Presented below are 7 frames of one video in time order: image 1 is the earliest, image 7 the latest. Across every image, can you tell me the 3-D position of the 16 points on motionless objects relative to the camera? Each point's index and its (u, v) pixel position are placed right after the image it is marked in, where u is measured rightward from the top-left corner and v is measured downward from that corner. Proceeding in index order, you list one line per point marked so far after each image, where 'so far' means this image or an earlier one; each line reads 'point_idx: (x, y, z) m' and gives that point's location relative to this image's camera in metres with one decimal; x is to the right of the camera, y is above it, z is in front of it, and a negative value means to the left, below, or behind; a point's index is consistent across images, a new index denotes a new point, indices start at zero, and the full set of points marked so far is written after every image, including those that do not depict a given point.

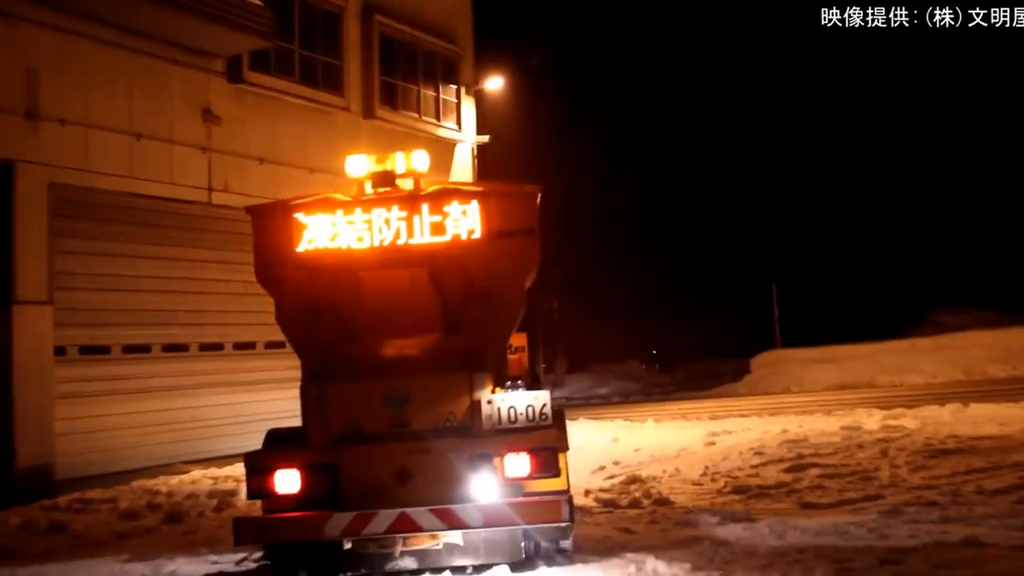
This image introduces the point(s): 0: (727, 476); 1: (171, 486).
0: (+1.8, -1.7, +13.2) m
1: (-2.9, -1.6, +12.7) m
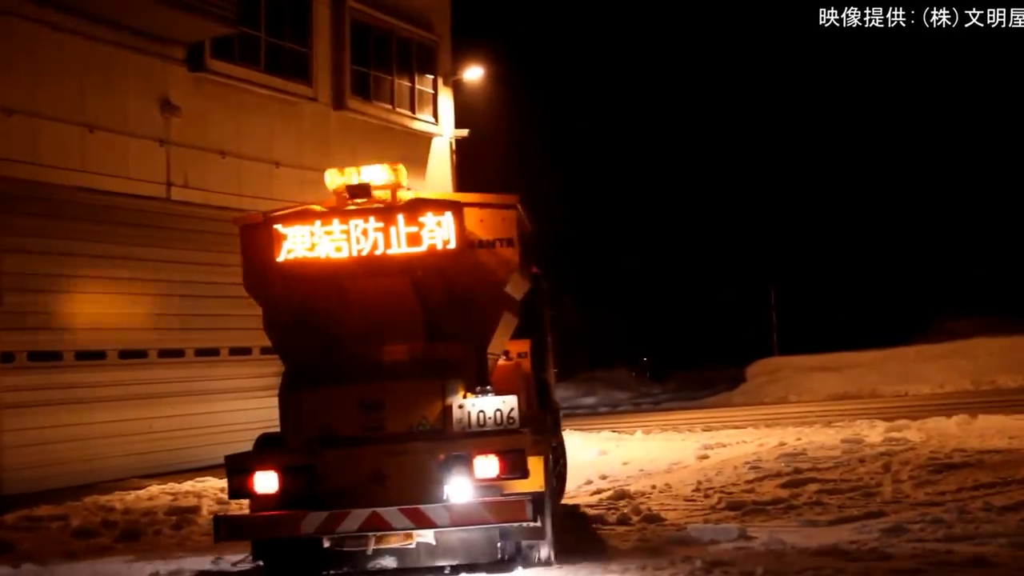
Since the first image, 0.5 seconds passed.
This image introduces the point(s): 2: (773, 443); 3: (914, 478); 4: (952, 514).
0: (+1.7, -1.7, +12.6) m
1: (-3.1, -1.7, +12.2) m
2: (+2.7, -1.7, +16.7) m
3: (+3.2, -1.5, +12.4) m
4: (+3.2, -1.6, +11.3) m
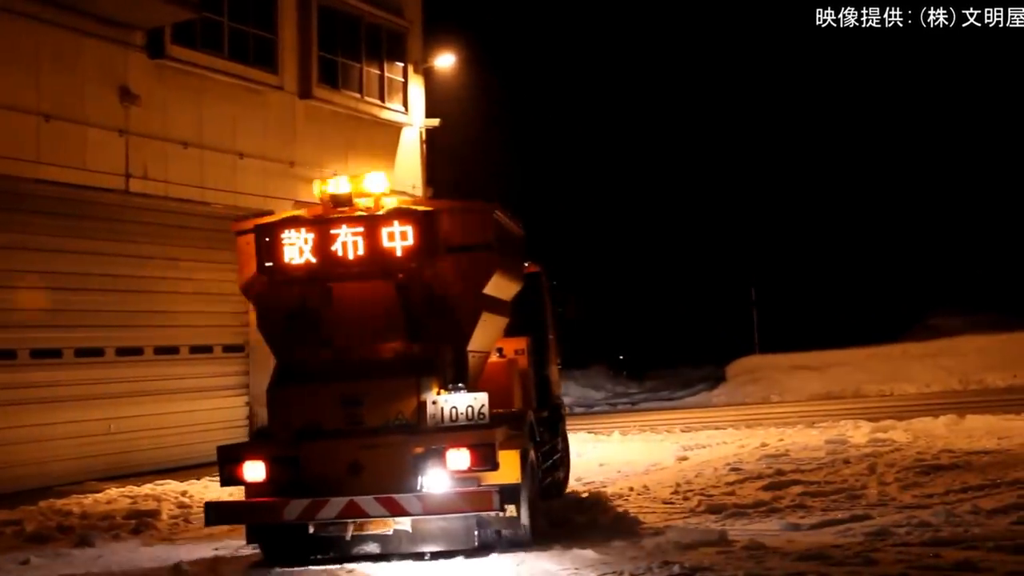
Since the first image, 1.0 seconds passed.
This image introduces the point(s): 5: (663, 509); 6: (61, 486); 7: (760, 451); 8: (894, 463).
0: (+1.5, -1.7, +12.3) m
1: (-3.3, -1.7, +11.8) m
2: (+2.5, -1.7, +16.3) m
3: (+3.0, -1.5, +12.0) m
4: (+3.0, -1.6, +11.0) m
5: (+1.1, -1.7, +12.0) m
6: (-4.9, -2.1, +16.7) m
7: (+2.4, -1.6, +15.3) m
8: (+3.2, -1.5, +12.9) m
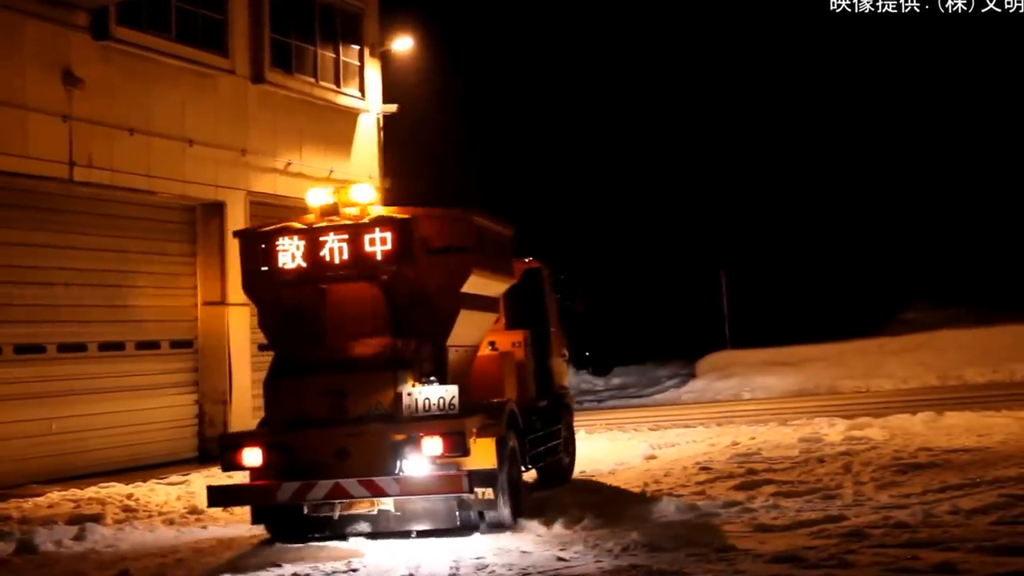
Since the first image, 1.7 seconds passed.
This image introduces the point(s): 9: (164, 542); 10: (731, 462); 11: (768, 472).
0: (+1.2, -1.6, +11.8) m
1: (-3.5, -1.6, +11.3) m
2: (+2.2, -1.6, +15.9) m
3: (+2.7, -1.5, +11.7) m
4: (+2.8, -1.6, +10.6) m
5: (+0.8, -1.7, +11.5) m
6: (-5.2, -2.1, +16.2) m
7: (+2.1, -1.6, +14.9) m
8: (+2.9, -1.4, +12.5) m
9: (-2.3, -1.6, +10.0) m
10: (+1.9, -1.6, +13.6) m
11: (+2.1, -1.5, +12.5) m
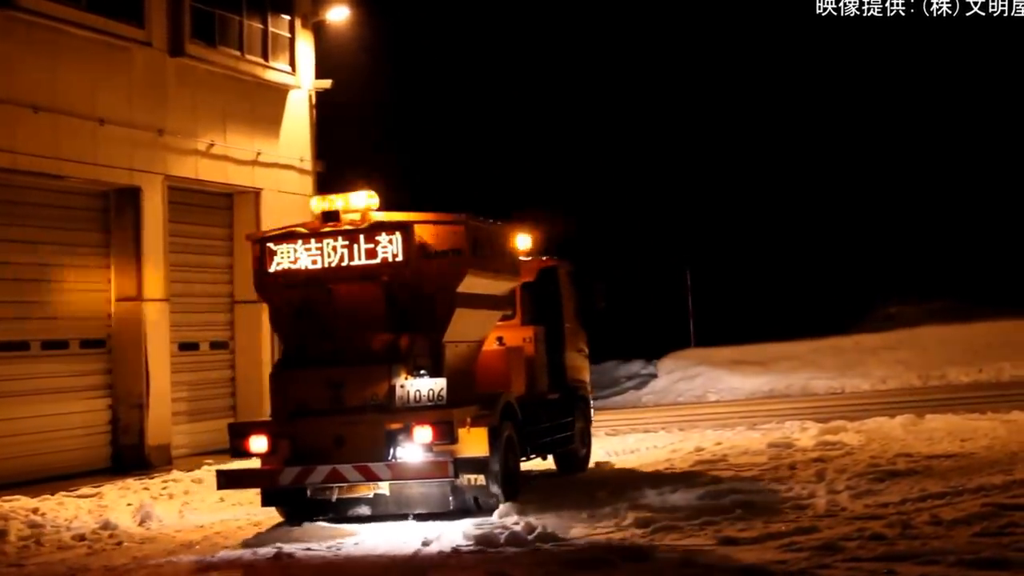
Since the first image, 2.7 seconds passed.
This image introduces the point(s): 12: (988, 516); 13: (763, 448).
0: (+0.8, -1.5, +11.0) m
1: (-3.9, -1.5, +10.4) m
2: (+1.8, -1.4, +15.1) m
3: (+2.4, -1.4, +10.9) m
4: (+2.4, -1.5, +9.8) m
5: (+0.5, -1.6, +10.7) m
6: (-5.6, -1.9, +15.3) m
7: (+1.7, -1.4, +14.1) m
8: (+2.5, -1.3, +11.7) m
9: (-2.6, -1.6, +9.2) m
10: (+1.5, -1.5, +12.8) m
11: (+1.7, -1.4, +11.7) m
12: (+3.0, -1.4, +9.9) m
13: (+2.3, -1.4, +14.2) m
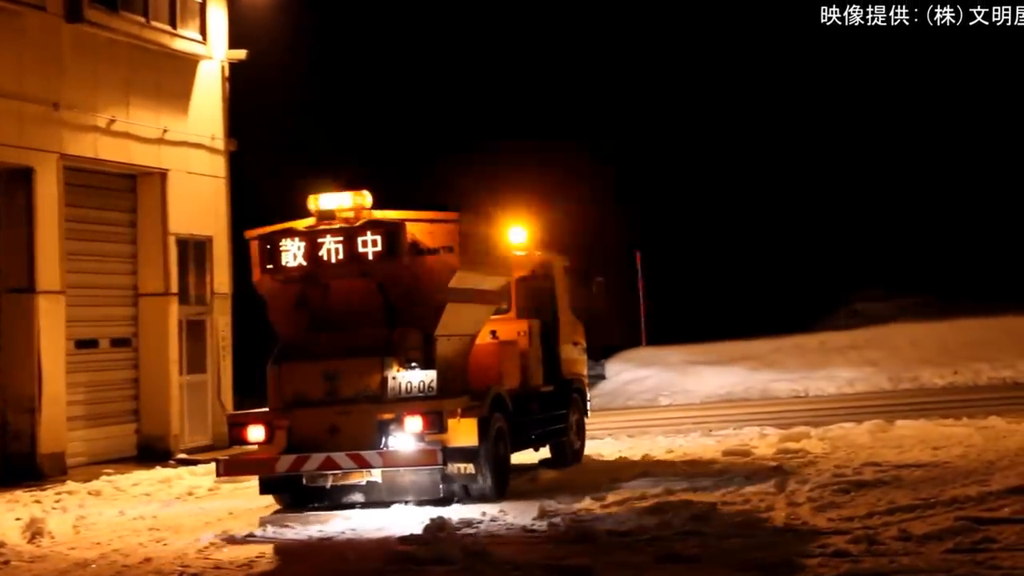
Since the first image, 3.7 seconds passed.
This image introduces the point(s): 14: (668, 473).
0: (+0.4, -1.5, +10.2) m
1: (-4.3, -1.5, +9.5) m
2: (+1.3, -1.3, +14.3) m
3: (+2.0, -1.3, +10.1) m
4: (+2.0, -1.5, +9.0) m
5: (+0.1, -1.6, +9.9) m
6: (-6.1, -1.7, +14.4) m
7: (+1.2, -1.3, +13.3) m
8: (+2.1, -1.3, +10.9) m
9: (-3.0, -1.6, +8.3) m
10: (+1.1, -1.4, +12.0) m
11: (+1.3, -1.4, +10.9) m
12: (+2.6, -1.4, +9.1) m
13: (+1.9, -1.3, +13.4) m
14: (+1.3, -1.4, +12.3) m
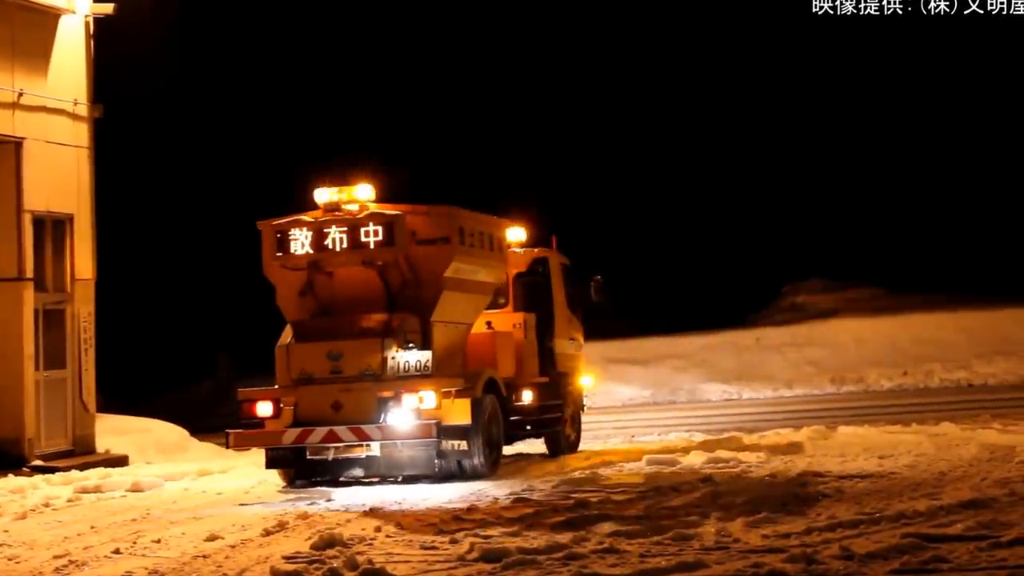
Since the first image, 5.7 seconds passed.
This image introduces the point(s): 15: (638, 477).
0: (-0.1, -1.4, +9.3) m
1: (-4.8, -1.4, +8.5) m
2: (+0.6, -1.2, +13.4) m
3: (+1.4, -1.3, +9.2) m
4: (+1.5, -1.5, +8.1) m
5: (-0.5, -1.5, +9.0) m
6: (-6.8, -1.5, +13.3) m
7: (+0.6, -1.2, +12.4) m
8: (+1.5, -1.2, +10.0) m
9: (-3.5, -1.5, +7.3) m
10: (+0.5, -1.3, +11.1) m
11: (+0.7, -1.3, +10.0) m
12: (+2.1, -1.4, +8.2) m
13: (+1.2, -1.2, +12.5) m
14: (+0.7, -1.3, +11.4) m
15: (+0.9, -1.2, +11.2) m
